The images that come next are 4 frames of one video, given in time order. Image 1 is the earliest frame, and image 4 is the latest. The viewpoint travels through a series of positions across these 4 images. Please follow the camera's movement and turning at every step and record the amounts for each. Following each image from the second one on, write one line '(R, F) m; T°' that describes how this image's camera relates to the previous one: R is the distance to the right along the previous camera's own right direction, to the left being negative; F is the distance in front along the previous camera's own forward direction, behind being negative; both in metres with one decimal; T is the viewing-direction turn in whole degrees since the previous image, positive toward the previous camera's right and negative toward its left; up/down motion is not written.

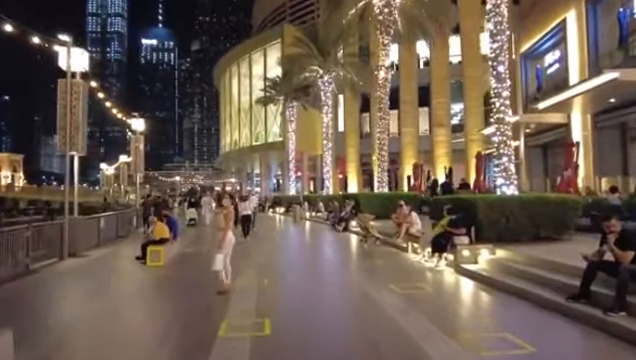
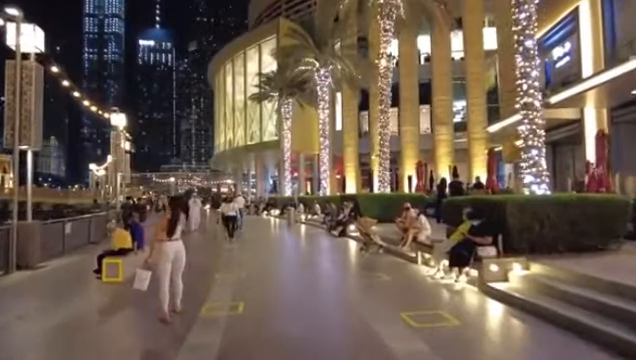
(+0.2, +2.5) m; 0°
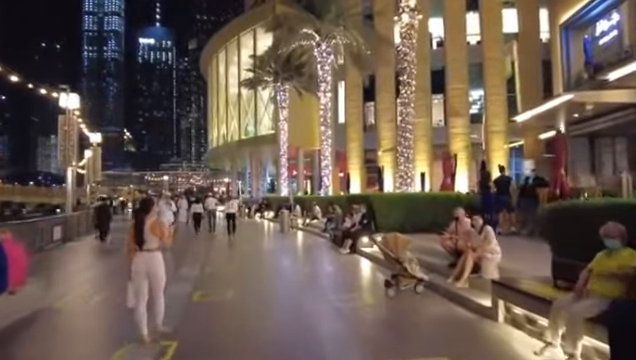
(0.0, +6.2) m; 0°
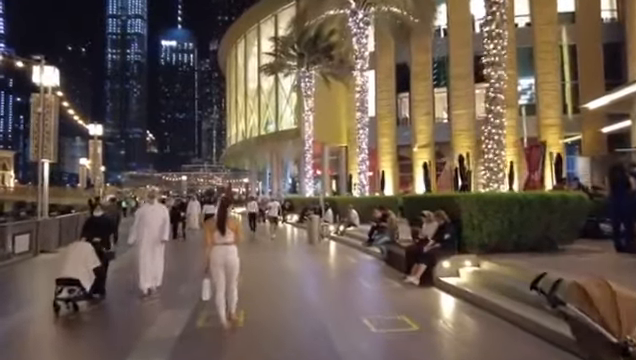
(-0.8, +5.6) m; -2°
